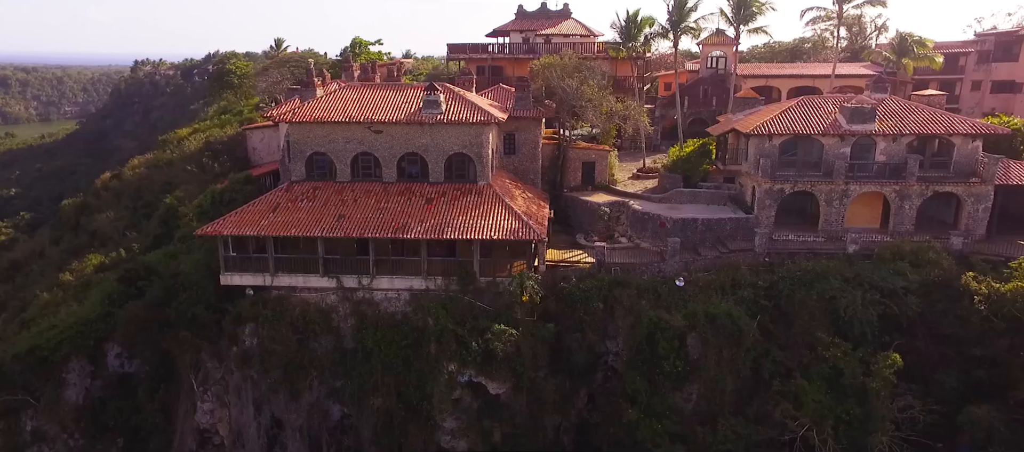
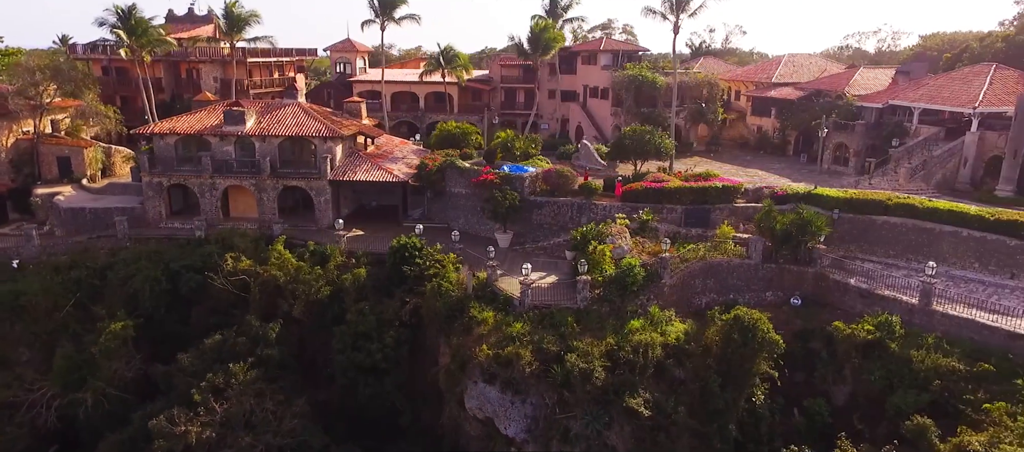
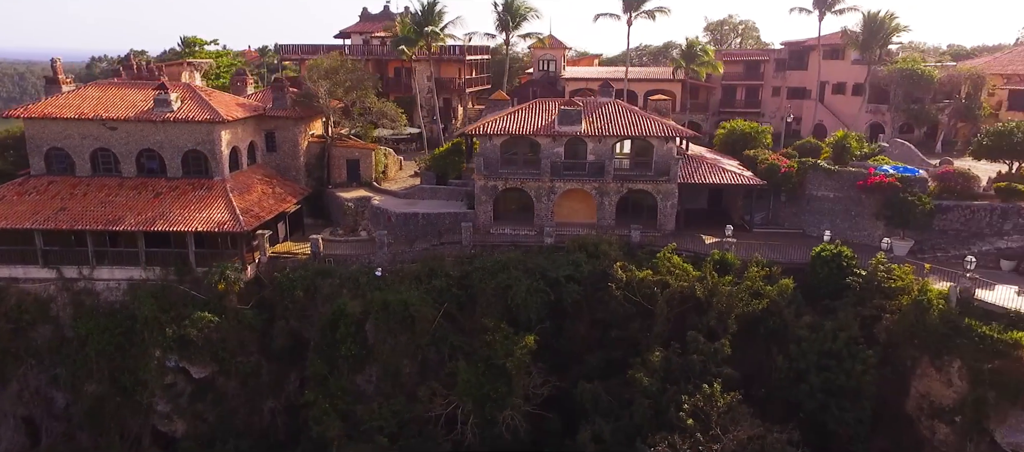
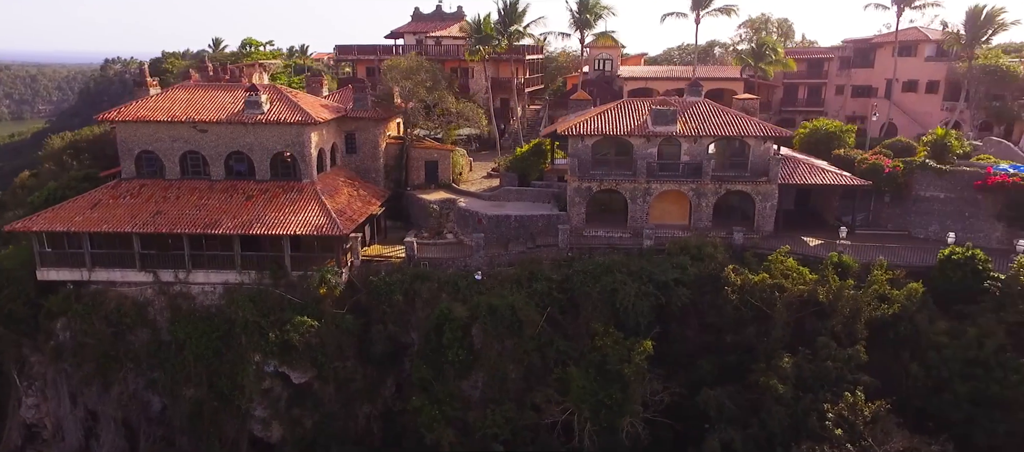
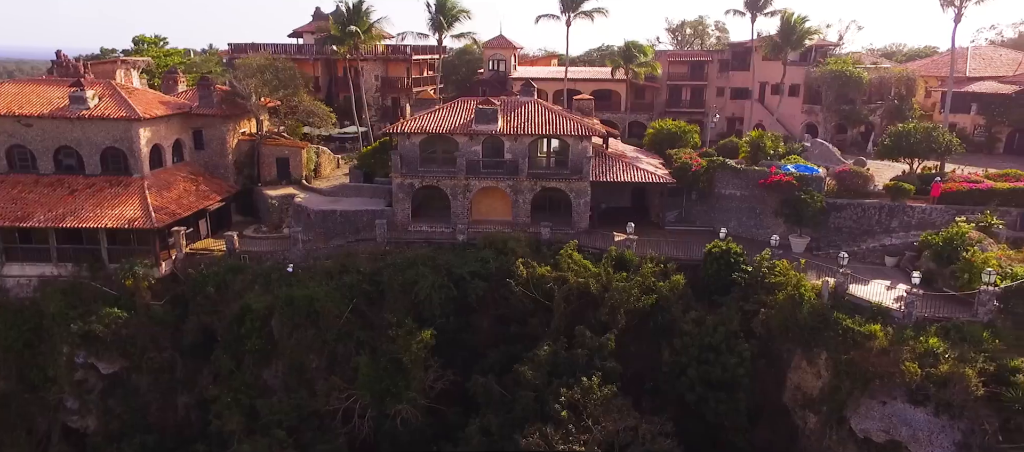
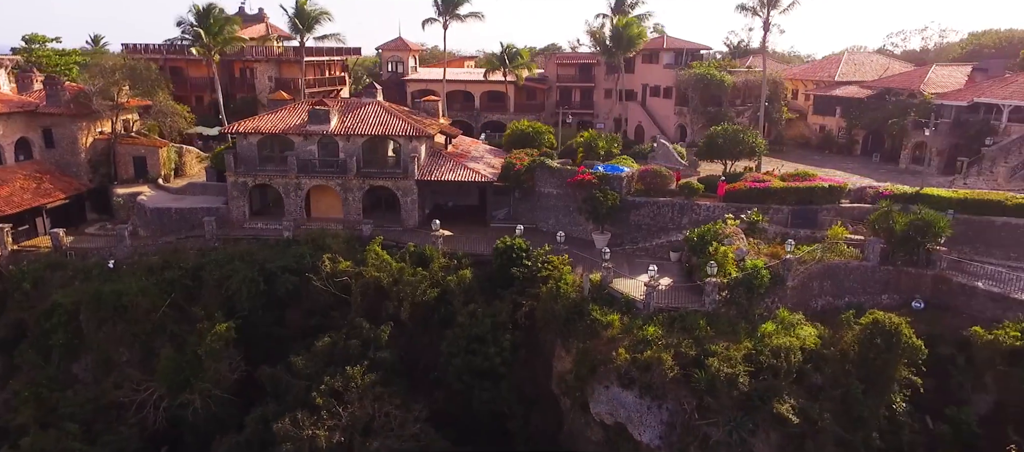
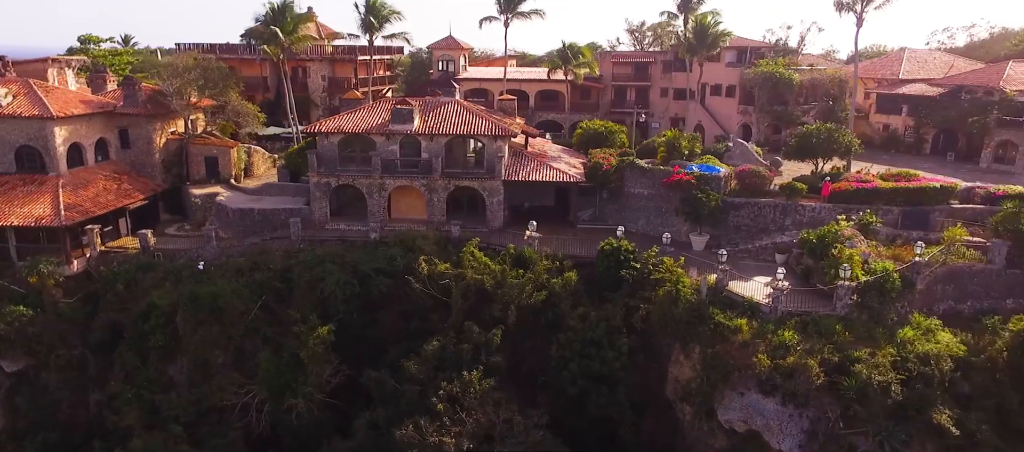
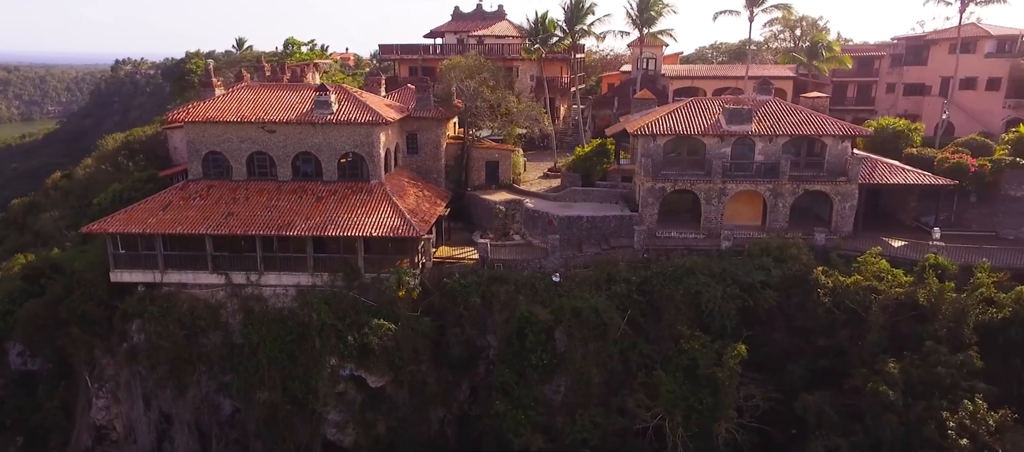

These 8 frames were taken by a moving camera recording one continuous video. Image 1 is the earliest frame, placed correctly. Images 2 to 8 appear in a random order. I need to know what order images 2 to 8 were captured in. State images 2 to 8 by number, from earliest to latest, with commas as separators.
8, 4, 3, 5, 7, 6, 2
